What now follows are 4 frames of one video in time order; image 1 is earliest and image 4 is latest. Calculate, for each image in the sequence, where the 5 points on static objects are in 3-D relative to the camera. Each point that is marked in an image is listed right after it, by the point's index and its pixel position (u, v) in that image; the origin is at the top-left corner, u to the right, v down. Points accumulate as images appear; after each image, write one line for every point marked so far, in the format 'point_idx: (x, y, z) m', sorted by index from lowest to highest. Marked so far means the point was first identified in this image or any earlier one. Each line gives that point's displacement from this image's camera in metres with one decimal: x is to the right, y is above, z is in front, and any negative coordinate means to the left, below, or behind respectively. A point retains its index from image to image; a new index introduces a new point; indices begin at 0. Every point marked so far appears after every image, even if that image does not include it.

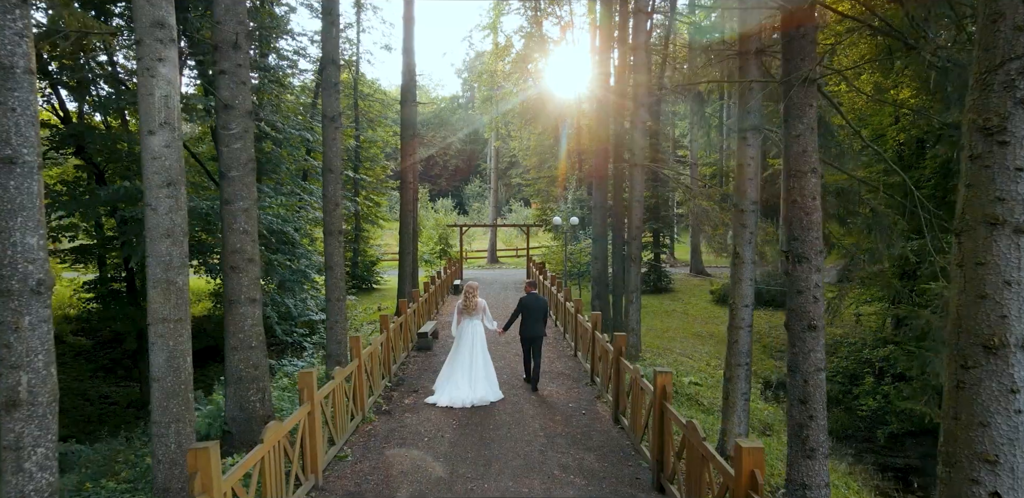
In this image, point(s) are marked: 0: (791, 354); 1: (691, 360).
0: (+2.0, -0.8, +4.6) m
1: (+3.5, -2.2, +12.2) m
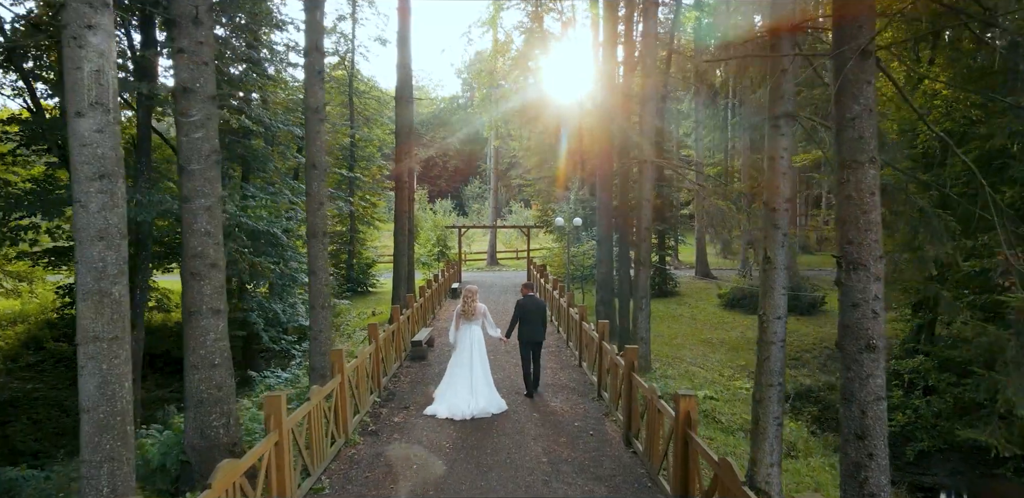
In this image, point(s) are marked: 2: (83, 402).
0: (+2.0, -0.8, +3.9) m
1: (+3.5, -2.2, +11.5) m
2: (-2.6, -0.9, +3.8) m
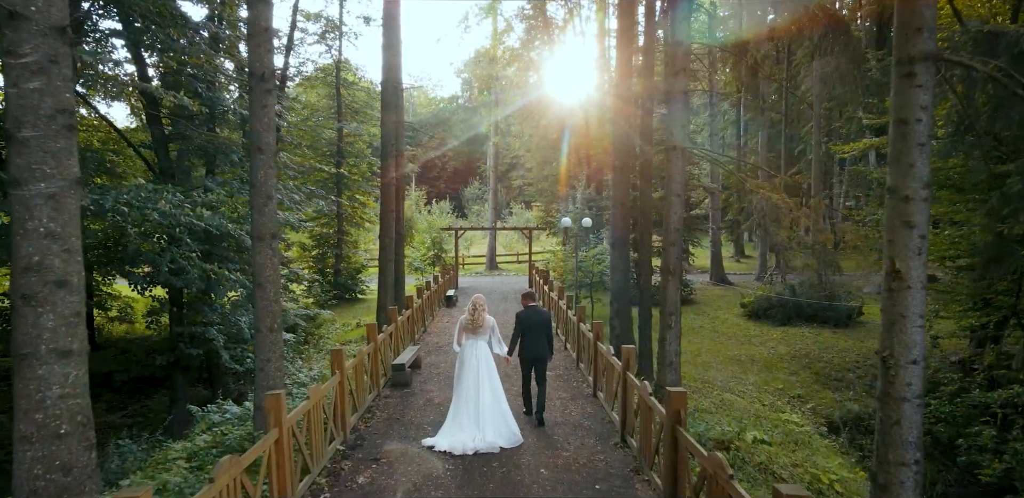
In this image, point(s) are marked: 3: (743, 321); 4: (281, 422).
0: (+2.0, -0.8, +2.1) m
1: (+3.5, -2.3, +9.7) m
2: (-2.6, -1.0, +2.0) m
3: (+6.1, -1.9, +16.6) m
4: (-1.8, -1.4, +5.0) m
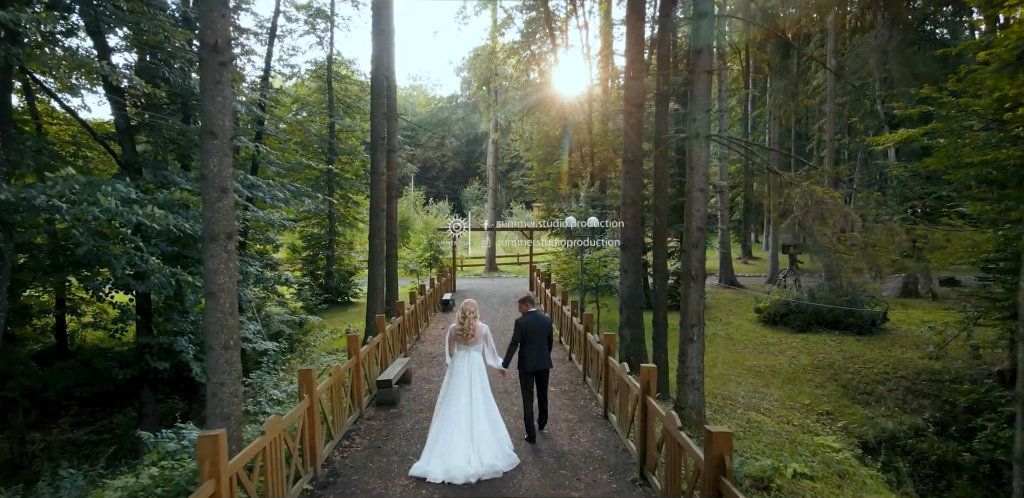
0: (+2.0, -0.9, +1.1) m
1: (+3.5, -2.3, +8.6) m
2: (-2.6, -1.0, +1.0) m
3: (+6.1, -1.9, +15.6) m
4: (-1.8, -1.4, +4.0) m
